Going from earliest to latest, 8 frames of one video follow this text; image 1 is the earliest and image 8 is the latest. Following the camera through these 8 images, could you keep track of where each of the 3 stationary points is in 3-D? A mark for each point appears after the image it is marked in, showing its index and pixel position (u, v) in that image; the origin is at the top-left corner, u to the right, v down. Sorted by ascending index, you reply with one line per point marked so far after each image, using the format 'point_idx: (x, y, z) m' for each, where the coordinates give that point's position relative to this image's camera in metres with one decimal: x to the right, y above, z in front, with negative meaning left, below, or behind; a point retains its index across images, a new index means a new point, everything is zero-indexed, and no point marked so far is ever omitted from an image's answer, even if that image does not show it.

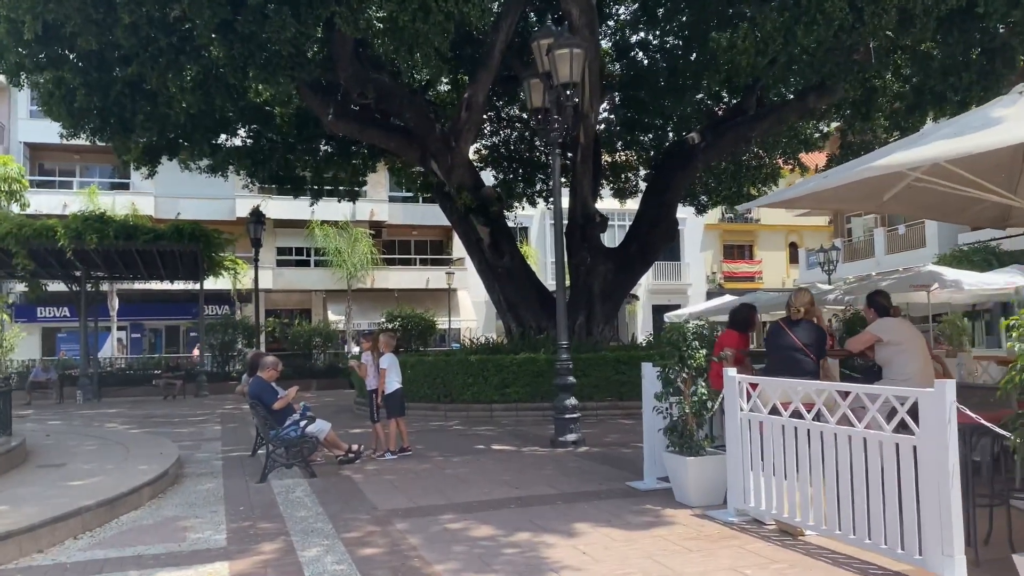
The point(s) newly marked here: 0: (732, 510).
0: (+1.5, -1.5, +5.9) m
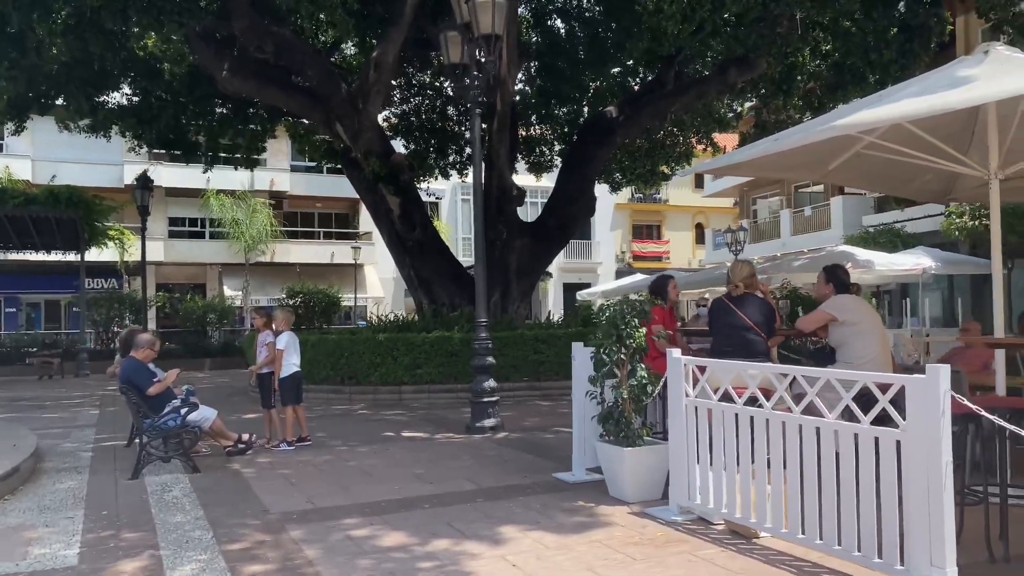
0: (+1.0, -1.4, +5.2) m
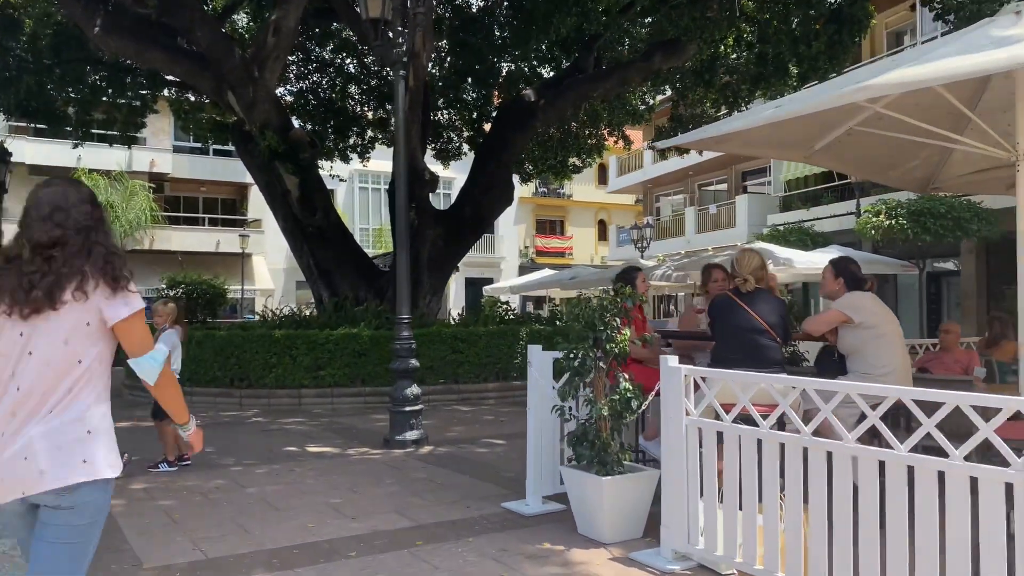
0: (+0.8, -1.3, +4.2) m
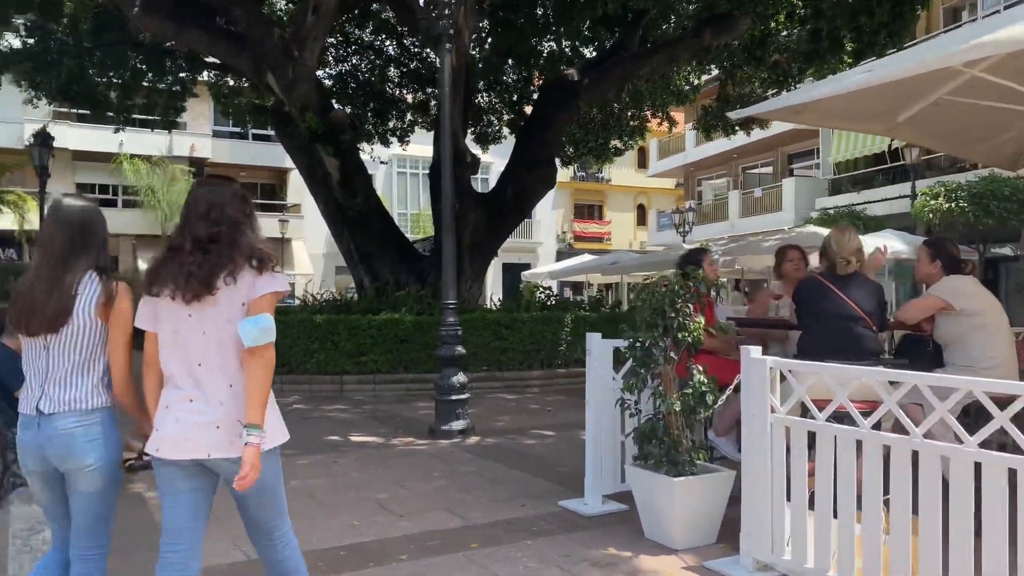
0: (+1.1, -1.2, +3.9) m
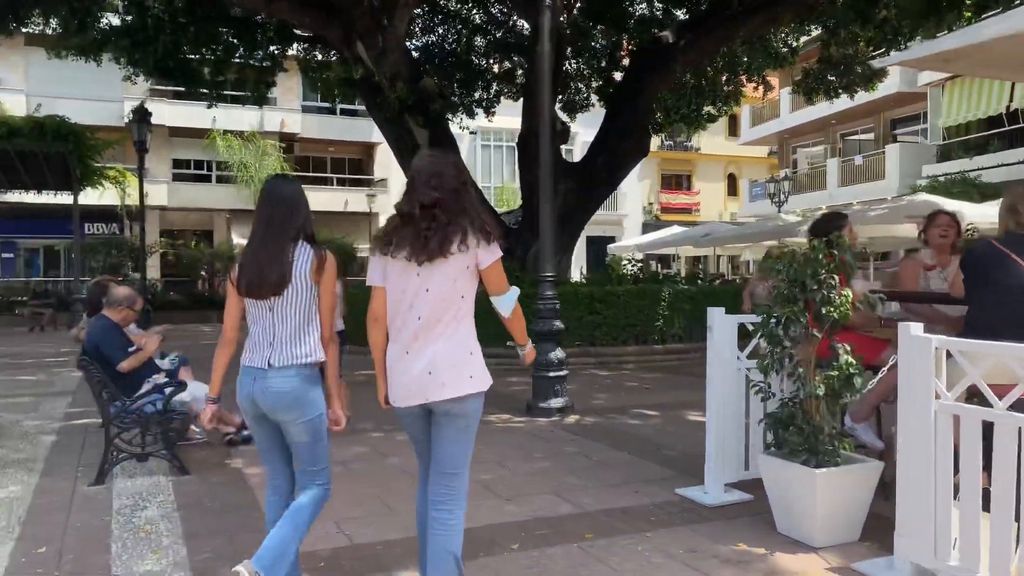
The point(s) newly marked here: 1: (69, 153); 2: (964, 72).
0: (+1.6, -1.1, +3.4) m
1: (-8.8, +2.7, +16.7) m
2: (+2.6, +1.2, +4.8) m
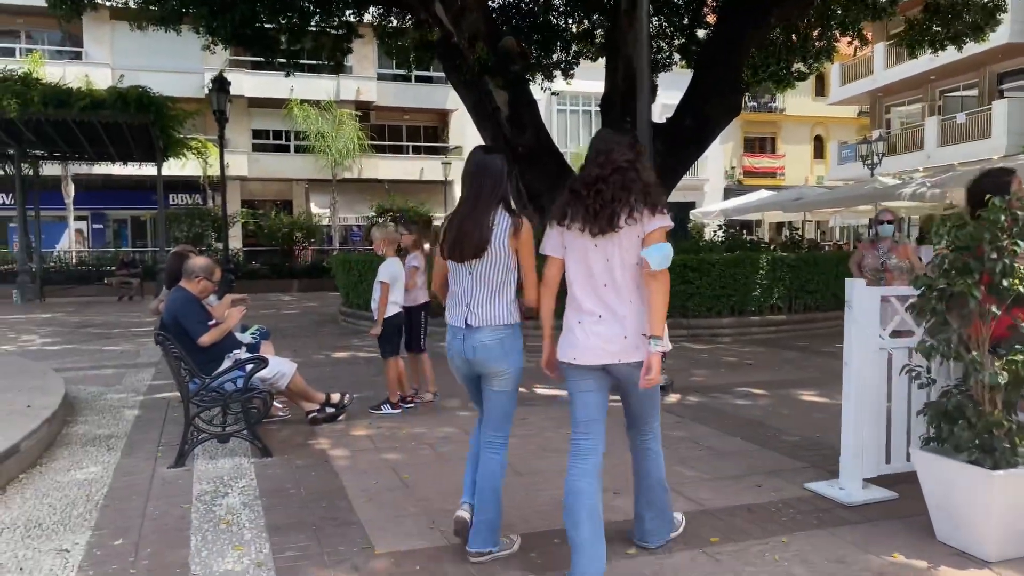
0: (+2.0, -1.0, +2.8) m
1: (-7.2, +3.3, +16.8) m
2: (+3.1, +1.4, +4.1) m
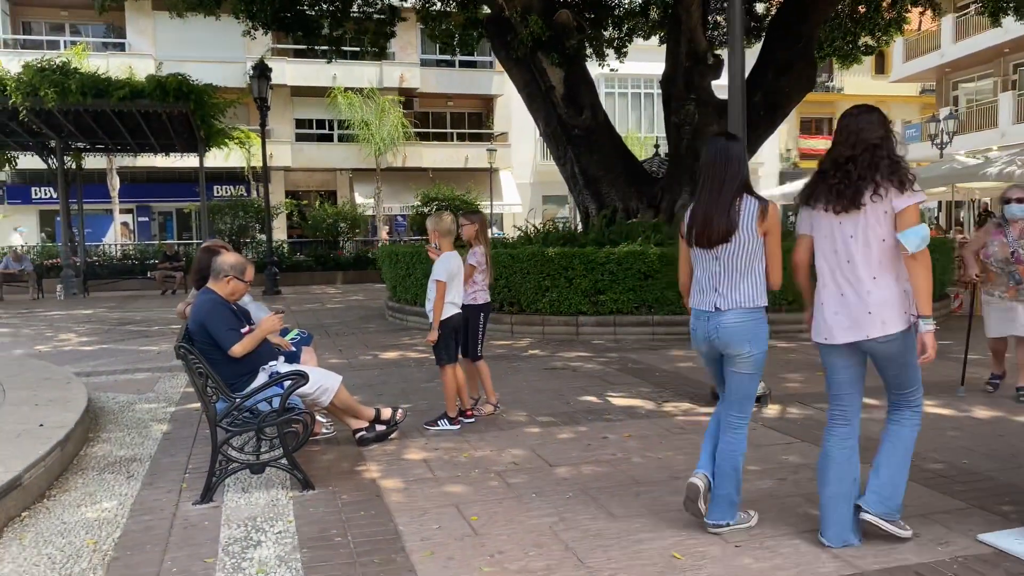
0: (+2.3, -1.0, +1.9) m
1: (-6.2, +3.4, +16.3) m
2: (+3.5, +1.4, +3.1) m
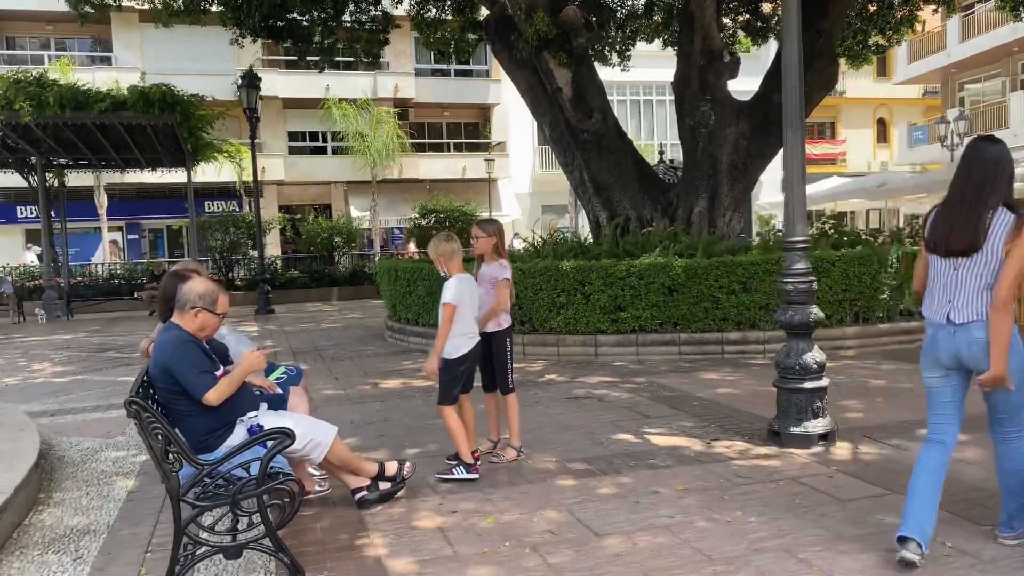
0: (+2.5, -1.1, +1.1) m
1: (-6.2, +3.0, +15.5) m
2: (+3.6, +1.4, +2.3) m
